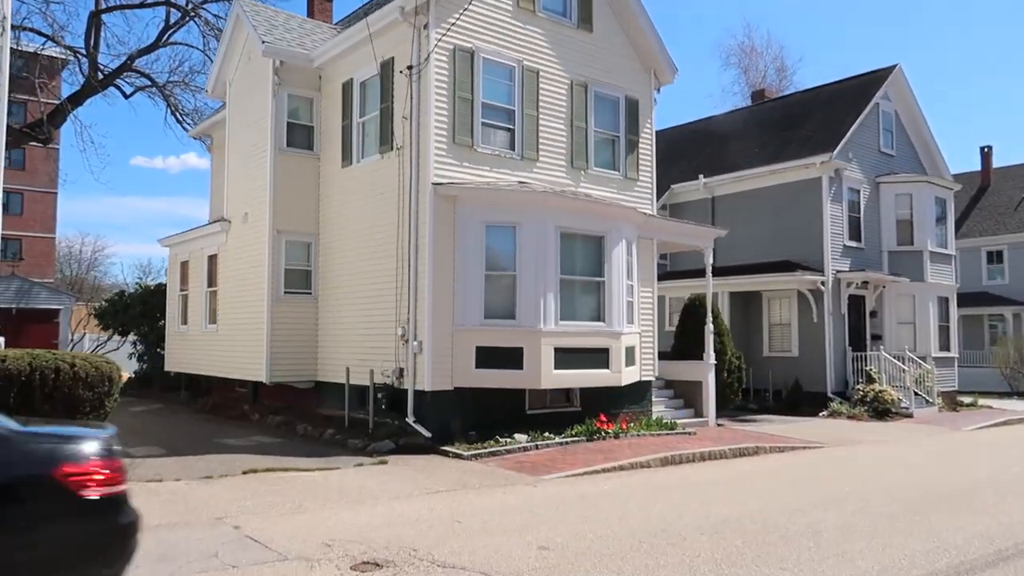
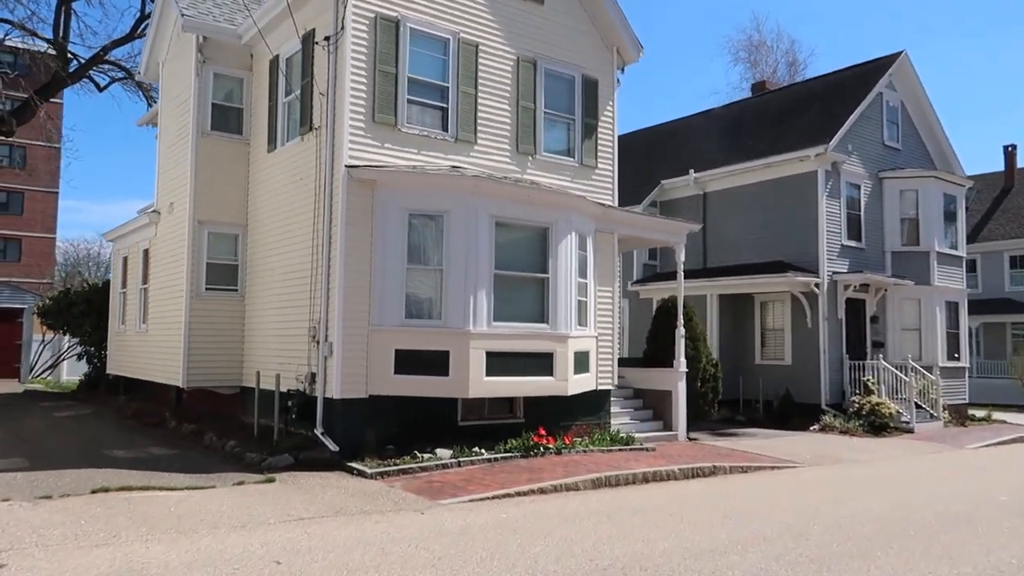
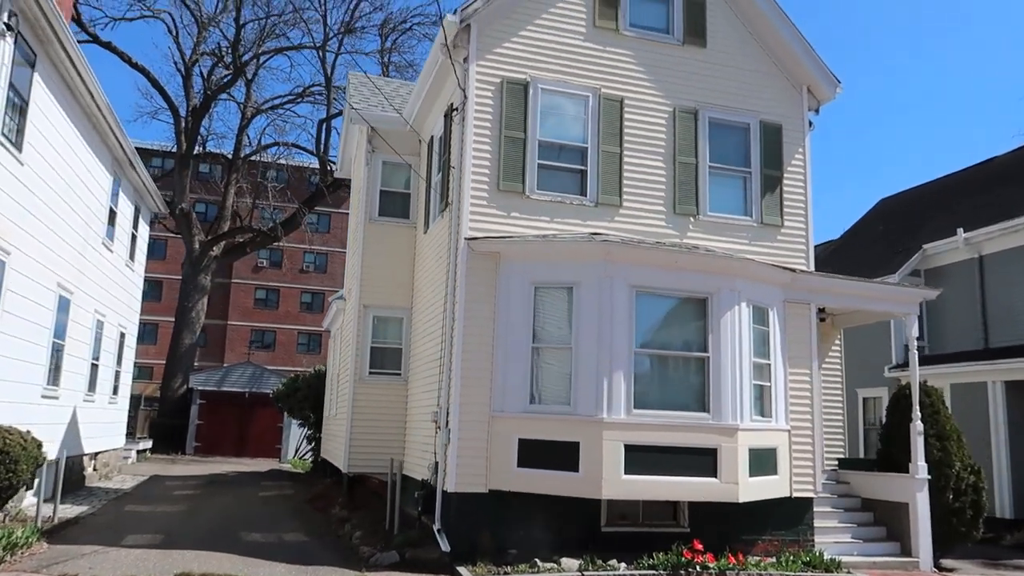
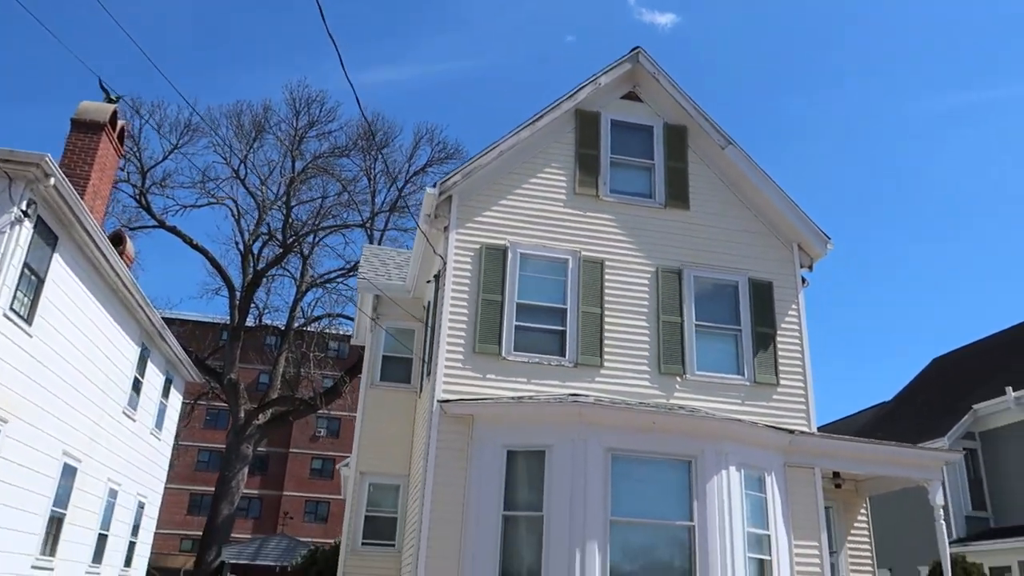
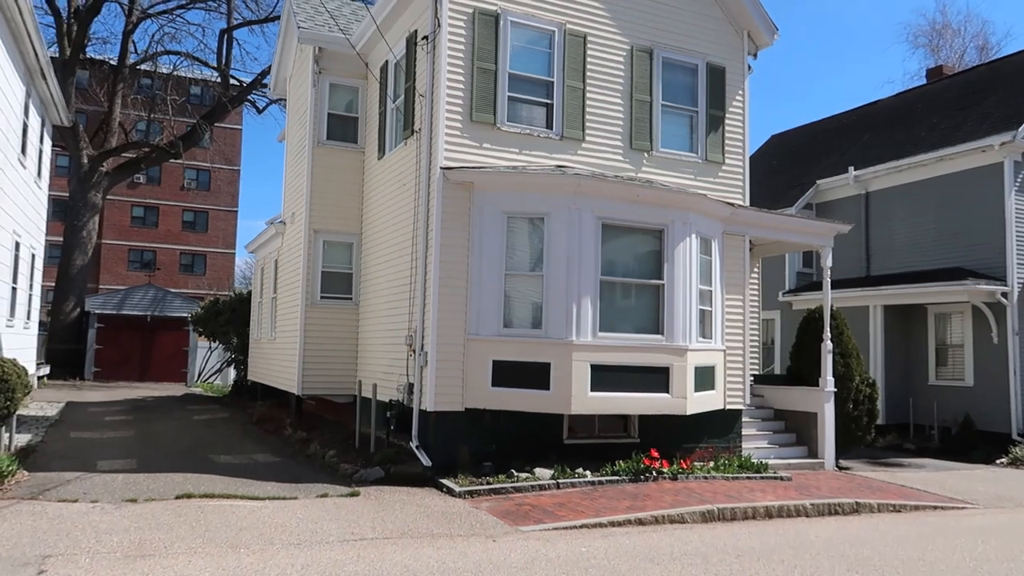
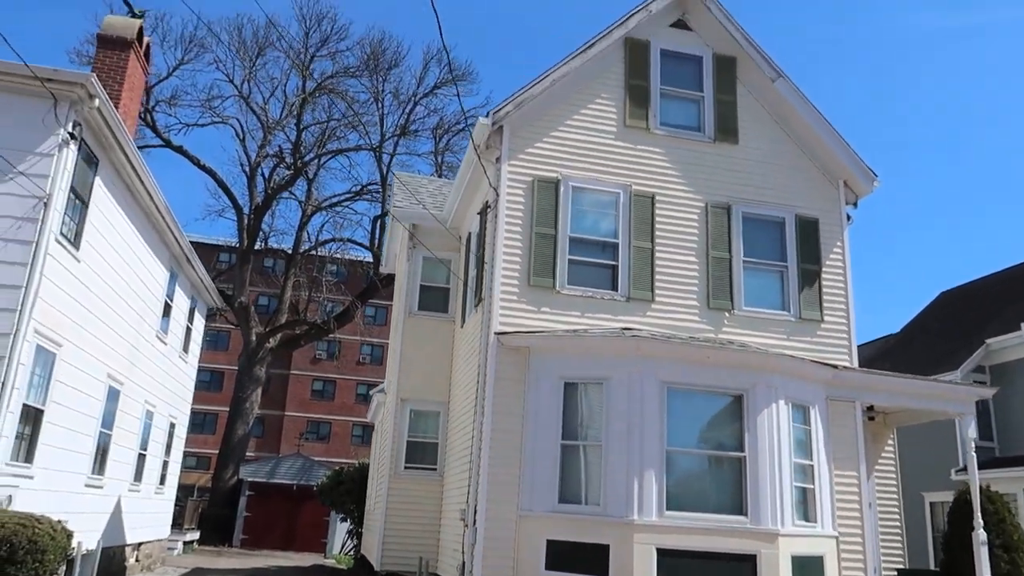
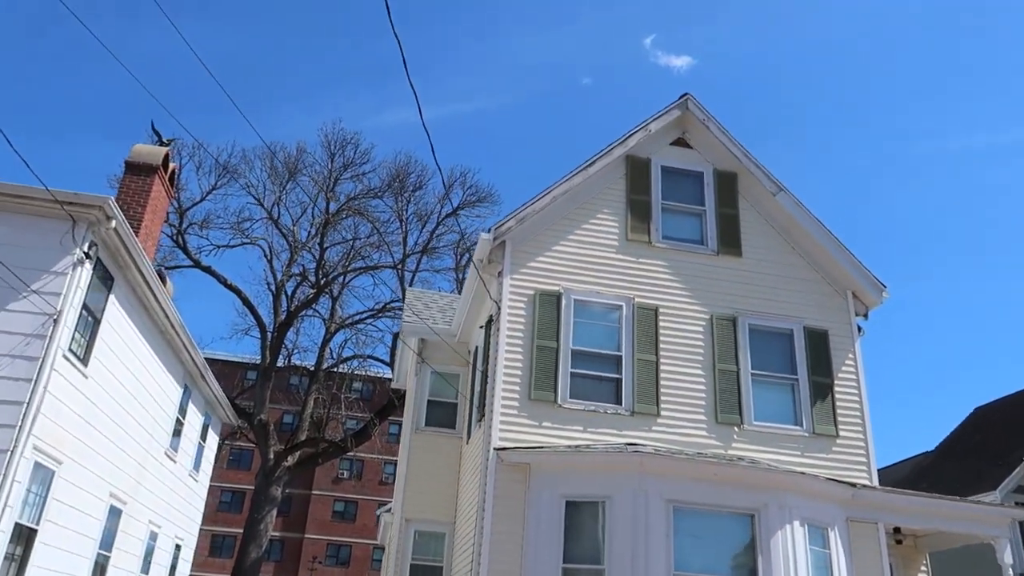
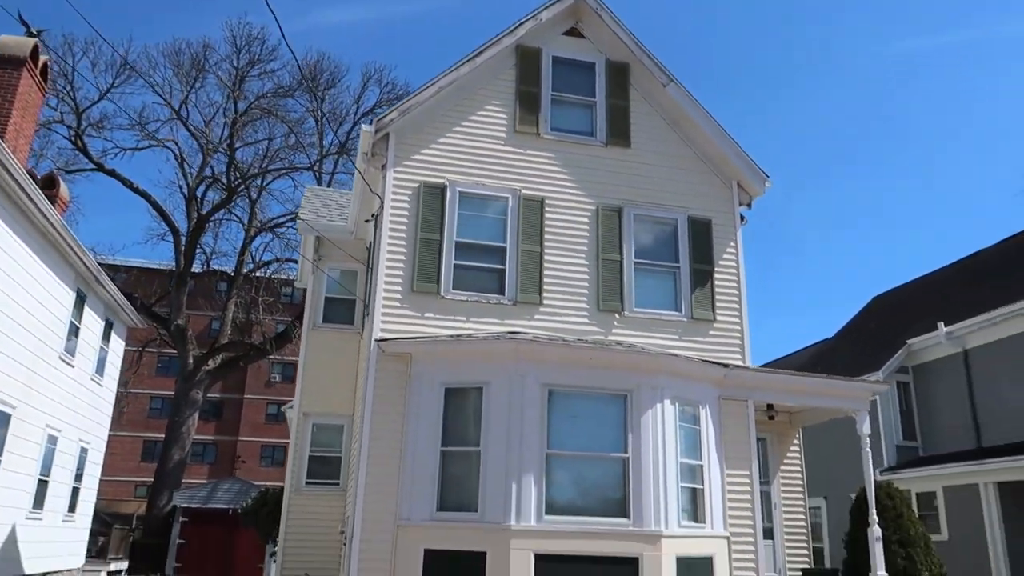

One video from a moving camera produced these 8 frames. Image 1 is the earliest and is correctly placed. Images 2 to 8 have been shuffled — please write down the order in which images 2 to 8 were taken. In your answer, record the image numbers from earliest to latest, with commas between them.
2, 5, 3, 6, 7, 4, 8
